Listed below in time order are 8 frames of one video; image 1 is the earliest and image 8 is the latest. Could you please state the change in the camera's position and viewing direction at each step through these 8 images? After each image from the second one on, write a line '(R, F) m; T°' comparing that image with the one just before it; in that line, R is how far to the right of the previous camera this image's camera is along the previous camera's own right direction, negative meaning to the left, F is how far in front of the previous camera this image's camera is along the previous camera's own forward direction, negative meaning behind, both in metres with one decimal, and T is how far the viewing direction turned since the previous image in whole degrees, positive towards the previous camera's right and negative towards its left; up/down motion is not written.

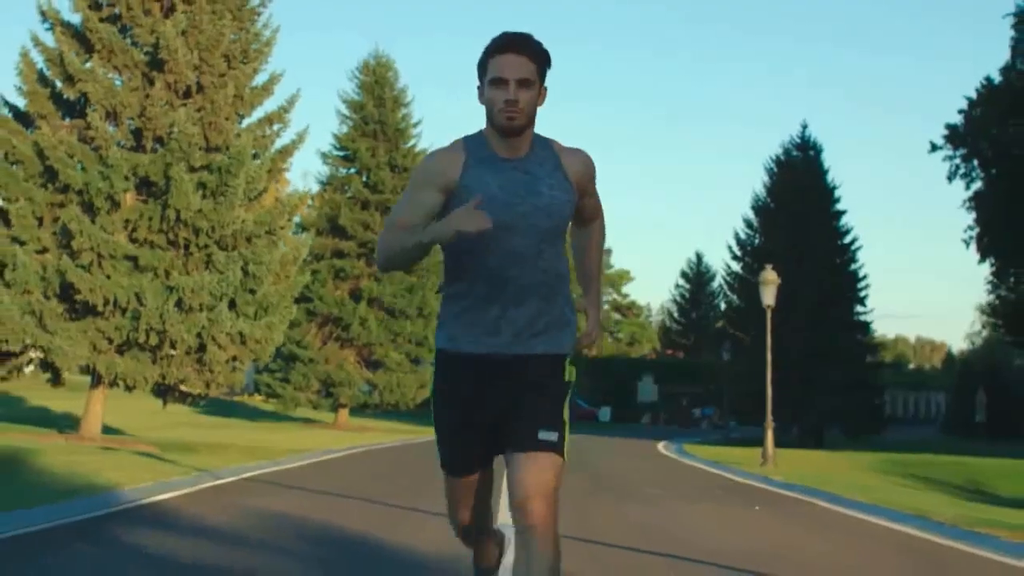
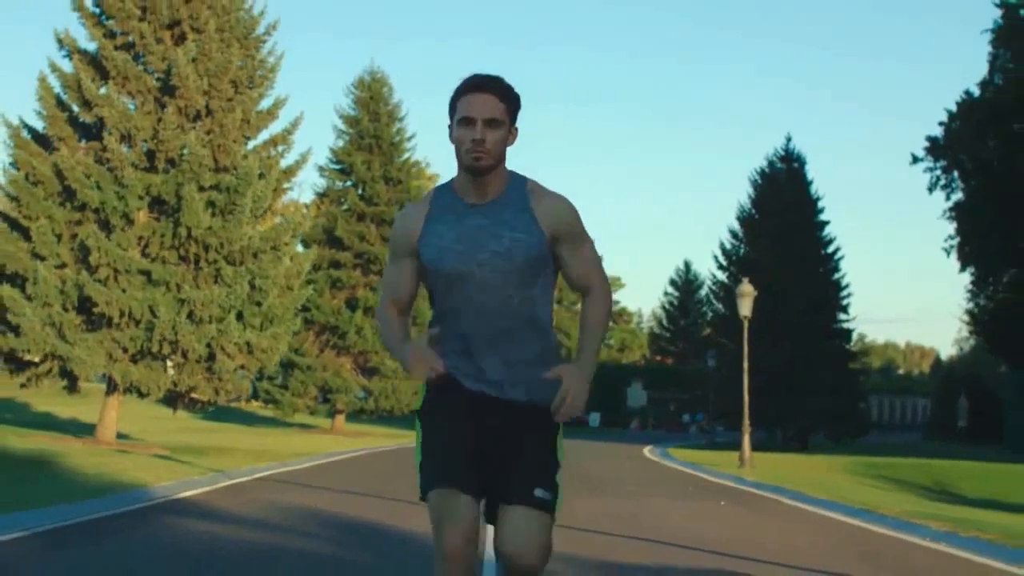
(0.0, -1.6) m; 0°
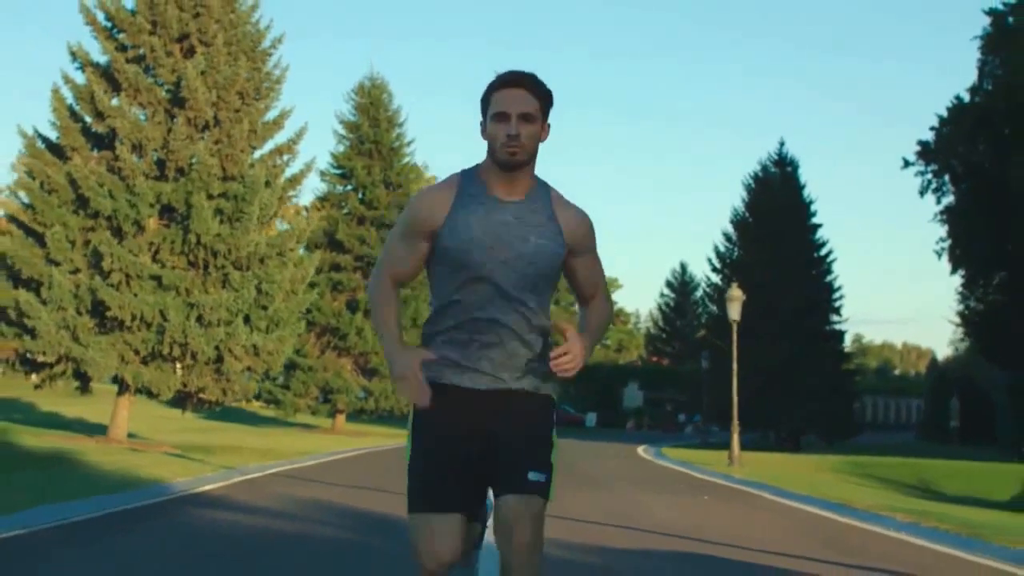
(0.0, -1.1) m; 0°
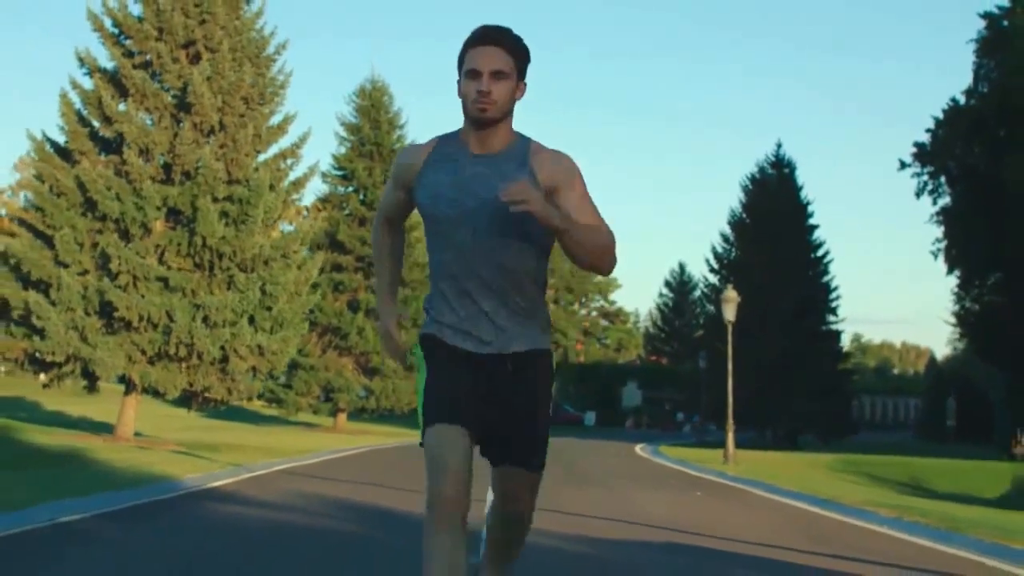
(0.0, -0.6) m; 0°
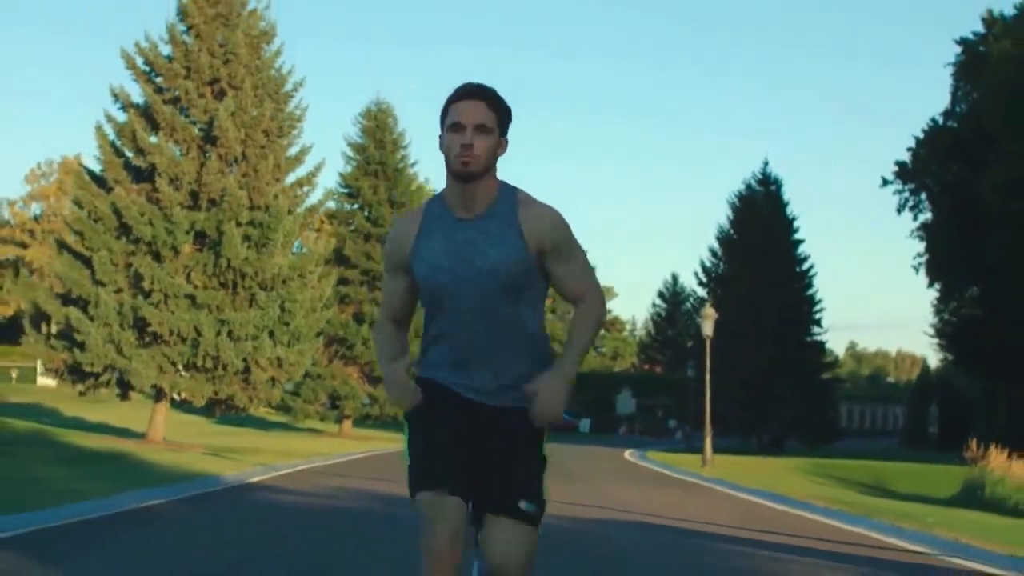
(0.0, -2.9) m; 0°
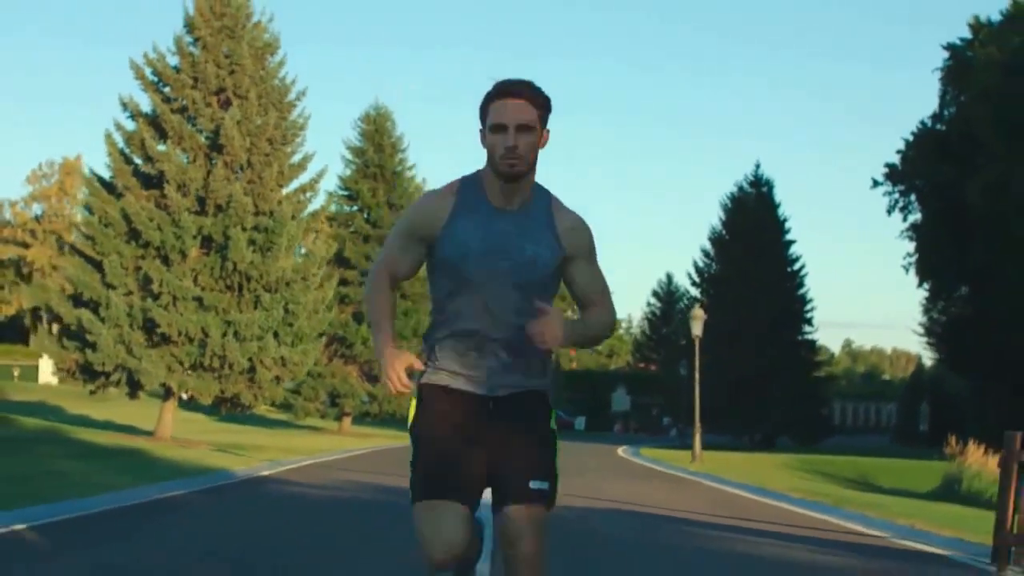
(0.0, -1.2) m; 0°
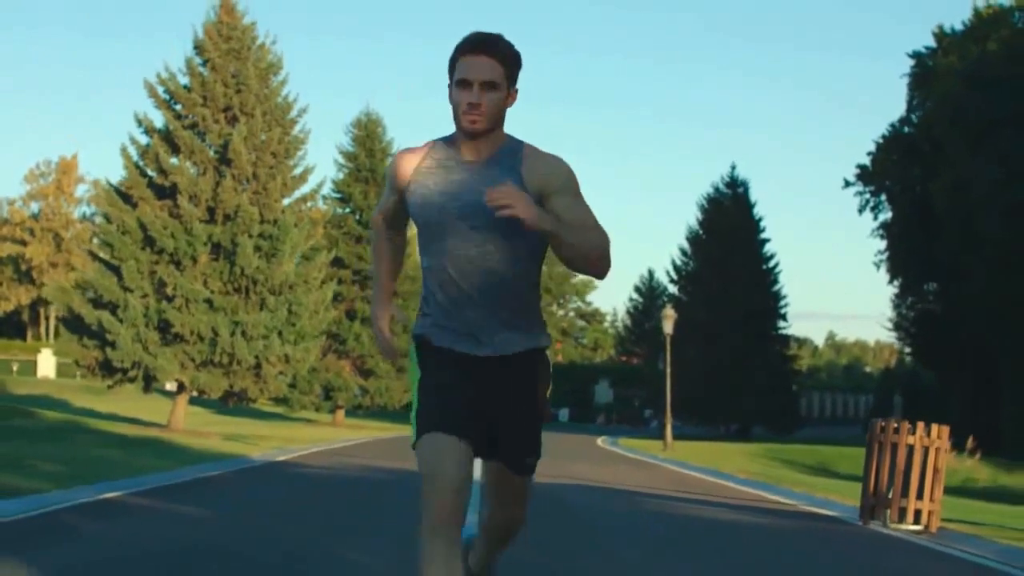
(0.0, -2.9) m; +1°
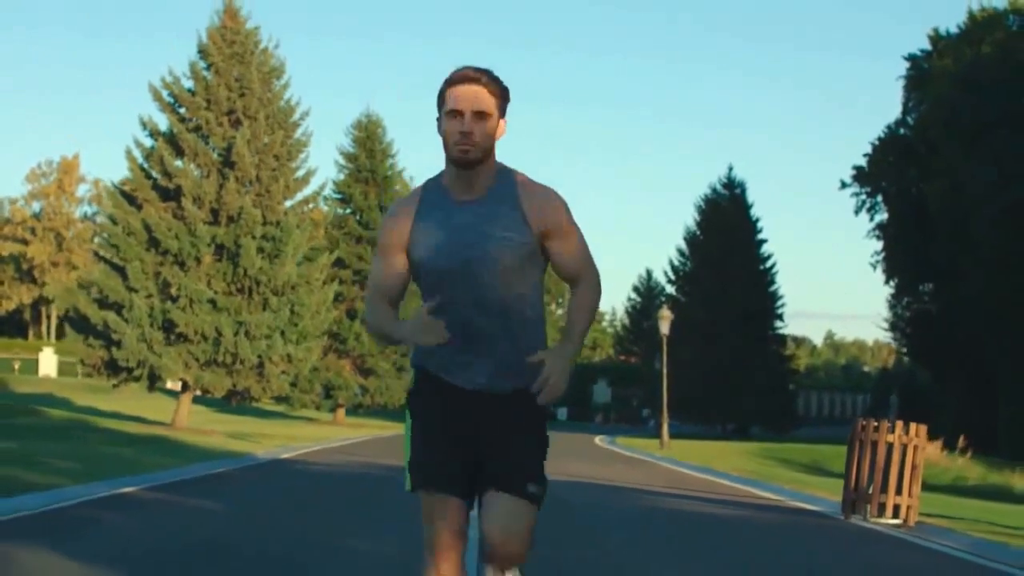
(0.0, -0.6) m; 0°
